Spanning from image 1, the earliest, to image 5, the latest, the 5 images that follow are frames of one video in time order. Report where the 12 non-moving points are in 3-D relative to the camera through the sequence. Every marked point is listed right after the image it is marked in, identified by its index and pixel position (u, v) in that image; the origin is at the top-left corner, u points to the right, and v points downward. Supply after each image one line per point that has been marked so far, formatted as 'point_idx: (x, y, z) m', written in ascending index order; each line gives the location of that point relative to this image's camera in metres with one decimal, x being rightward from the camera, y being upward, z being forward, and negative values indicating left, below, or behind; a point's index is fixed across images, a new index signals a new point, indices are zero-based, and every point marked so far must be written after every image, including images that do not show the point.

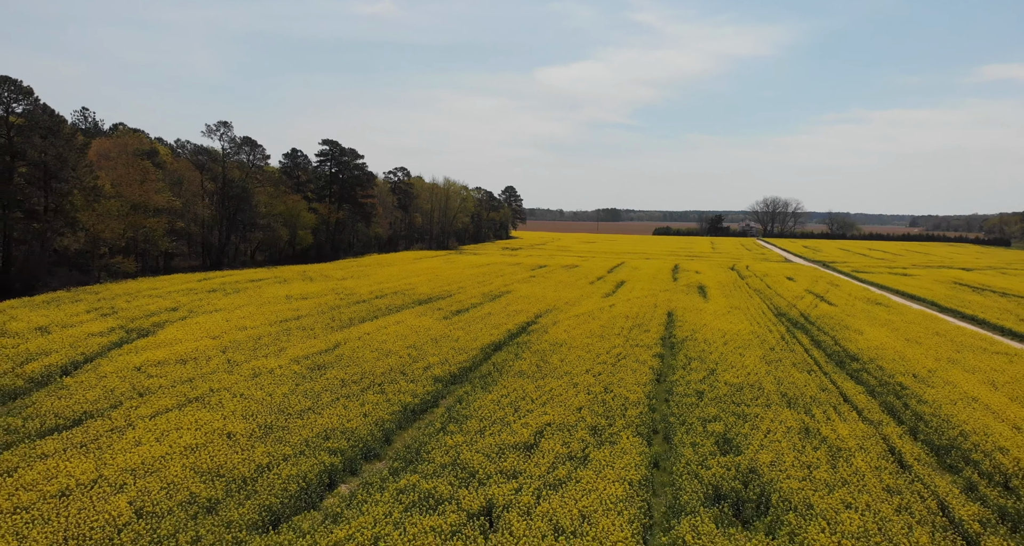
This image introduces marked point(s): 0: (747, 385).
0: (+7.1, -3.4, +19.3) m
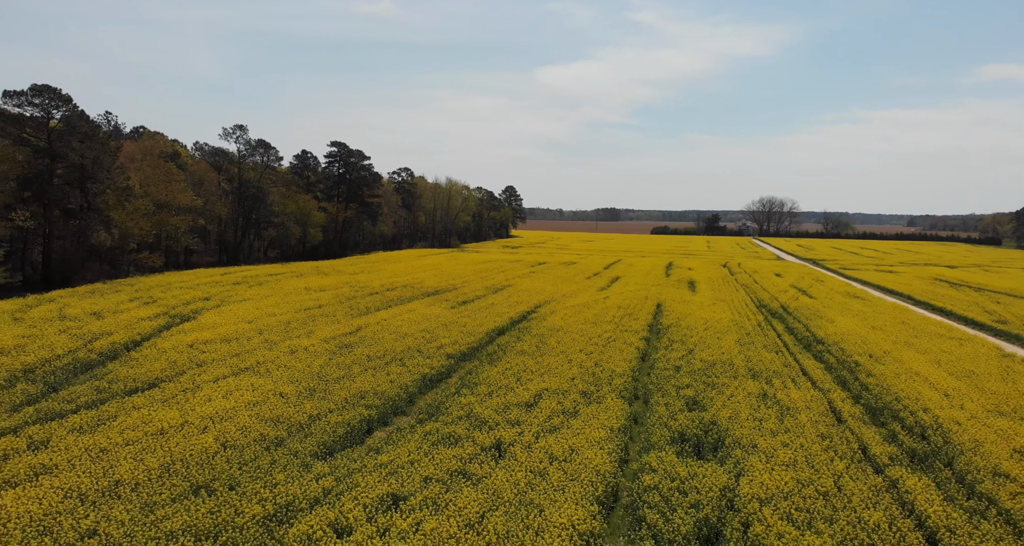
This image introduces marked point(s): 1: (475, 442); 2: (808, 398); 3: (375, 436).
0: (+7.2, -3.1, +22.1) m
1: (-0.8, -3.6, +13.7) m
2: (+8.4, -3.5, +18.1) m
3: (-3.1, -3.6, +14.2) m
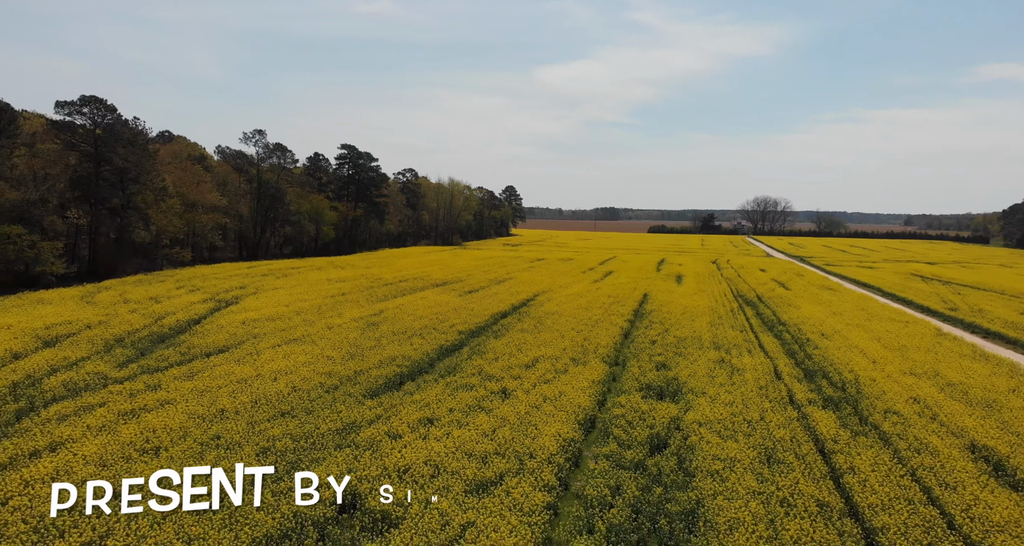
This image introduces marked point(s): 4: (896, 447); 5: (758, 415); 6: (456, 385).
0: (+7.2, -2.6, +26.0) m
1: (-0.7, -3.2, +17.6) m
2: (+8.4, -3.1, +22.1) m
3: (-3.0, -3.2, +18.1) m
4: (+8.5, -3.9, +14.1) m
5: (+6.2, -3.6, +16.0) m
6: (-1.6, -3.1, +17.9) m
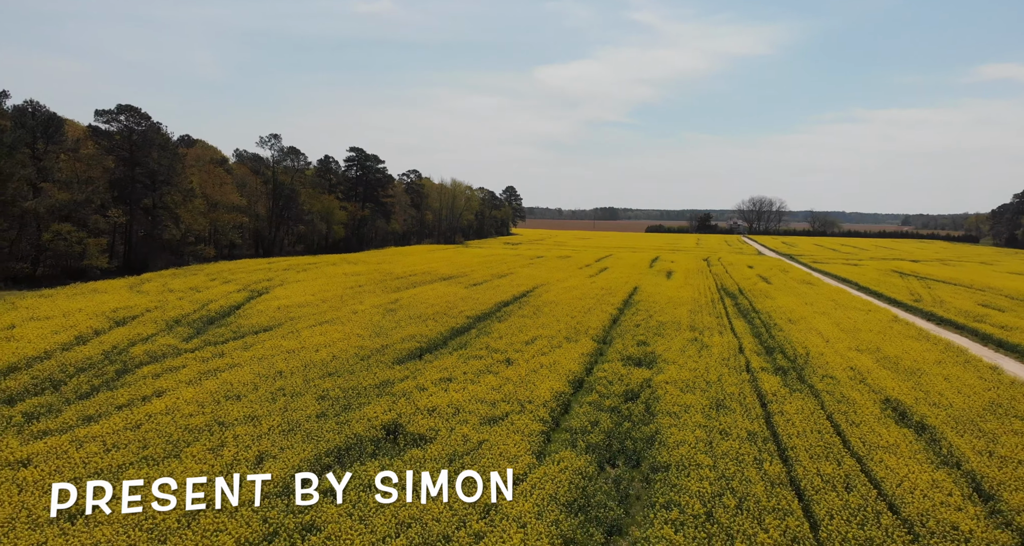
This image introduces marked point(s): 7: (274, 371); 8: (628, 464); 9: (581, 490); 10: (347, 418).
0: (+7.3, -2.2, +29.5) m
1: (-0.6, -2.8, +21.2) m
2: (+8.5, -2.7, +25.6) m
3: (-2.9, -2.8, +21.7) m
4: (+8.6, -3.5, +17.7) m
5: (+6.3, -3.2, +19.6) m
6: (-1.5, -2.8, +21.4) m
7: (-6.9, -2.8, +18.6) m
8: (+2.4, -3.9, +13.2) m
9: (+1.3, -4.1, +12.2) m
10: (-3.7, -3.3, +14.8) m
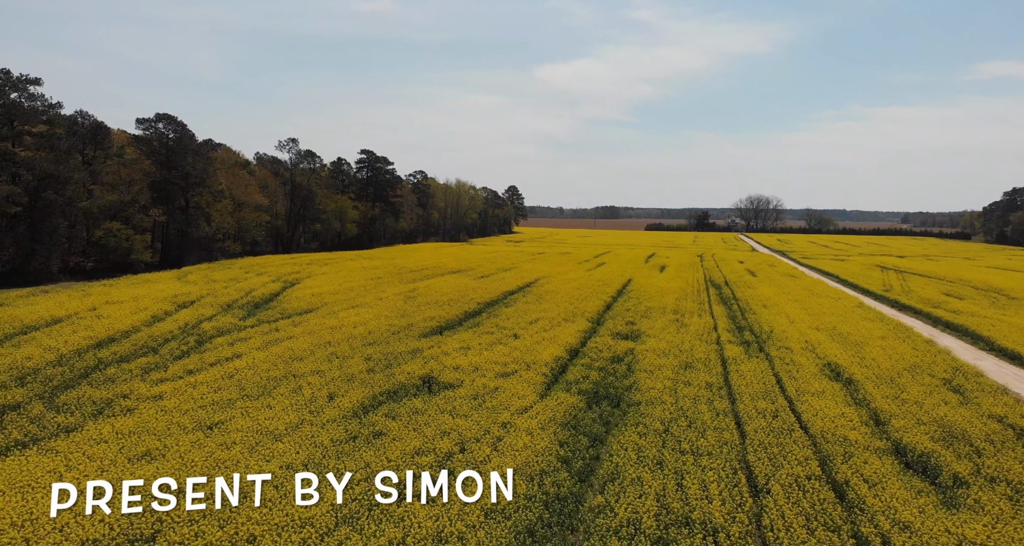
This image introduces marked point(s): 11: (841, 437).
0: (+7.6, -1.8, +33.5) m
1: (-0.4, -2.4, +25.2) m
2: (+8.8, -2.2, +29.5) m
3: (-2.7, -2.4, +25.6) m
4: (+8.8, -3.0, +21.6) m
5: (+6.5, -2.7, +23.5) m
6: (-1.2, -2.3, +25.4) m
7: (-6.7, -2.4, +22.5) m
8: (+2.7, -3.5, +17.1) m
9: (+1.6, -3.7, +16.2) m
10: (-3.5, -2.9, +18.8) m
11: (+7.8, -3.9, +15.1) m
